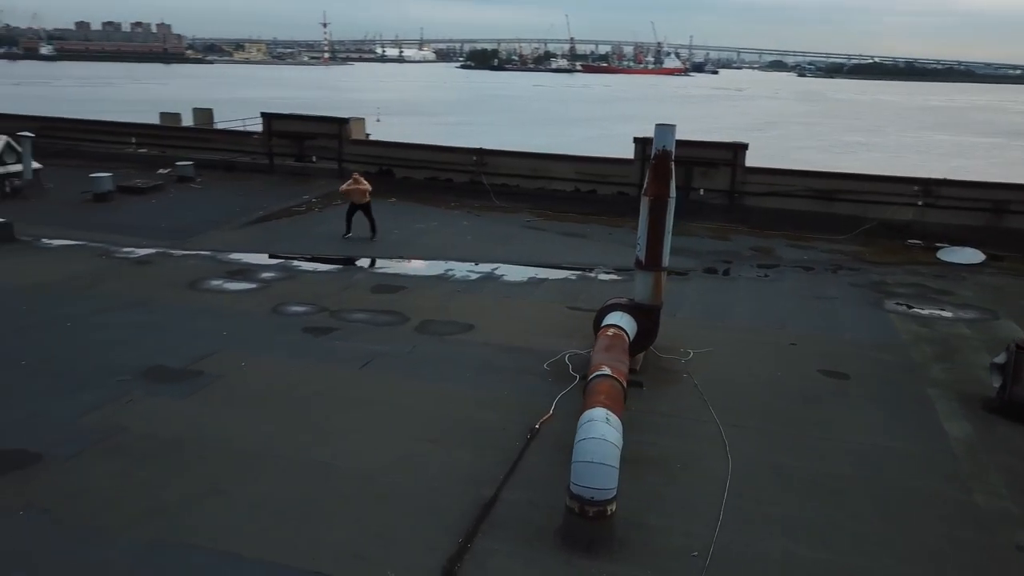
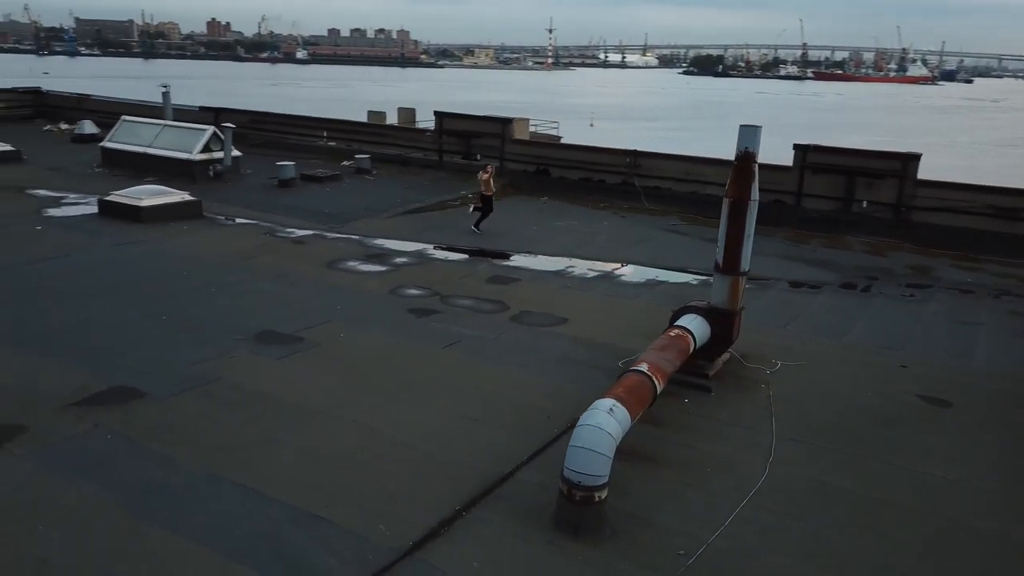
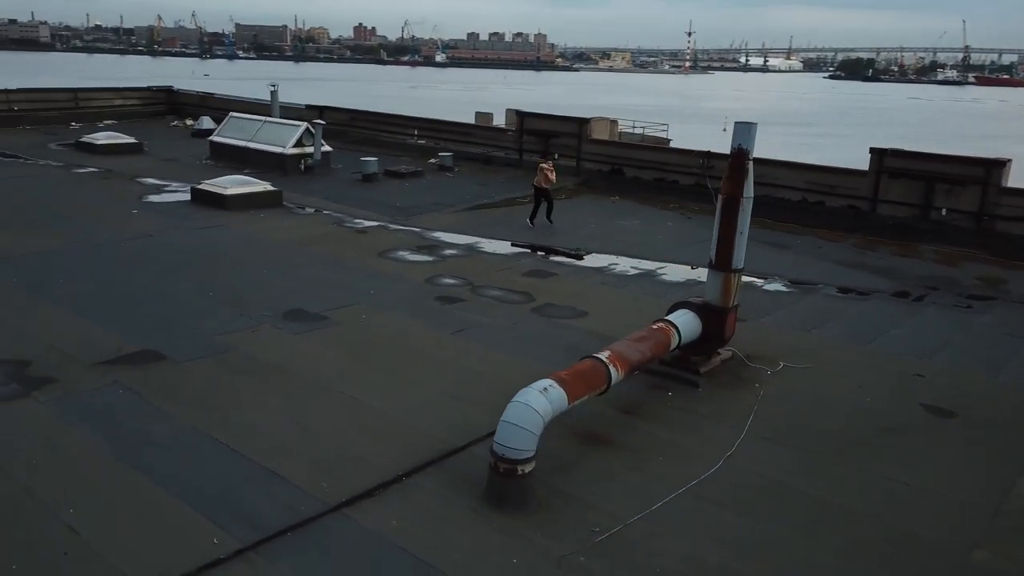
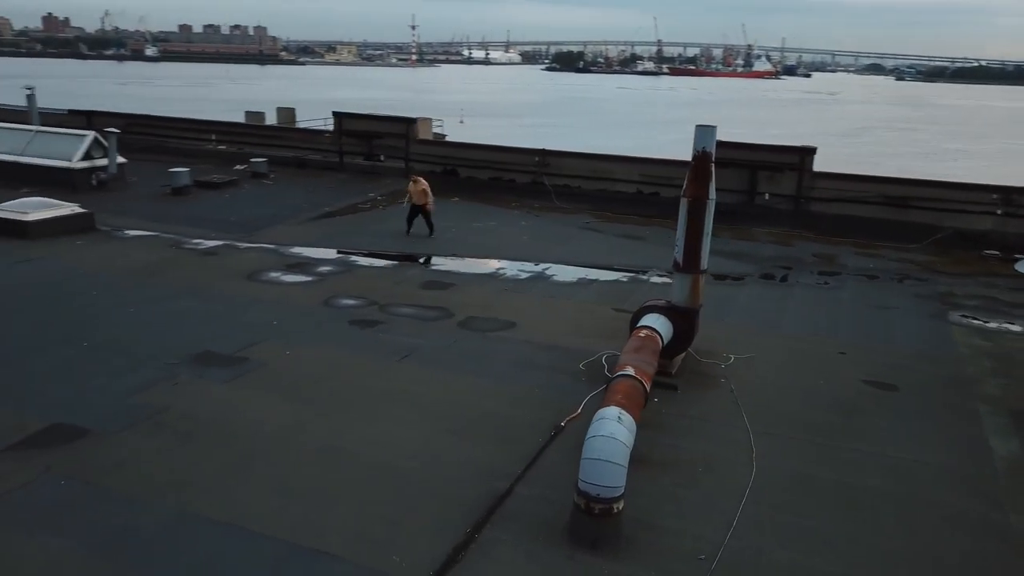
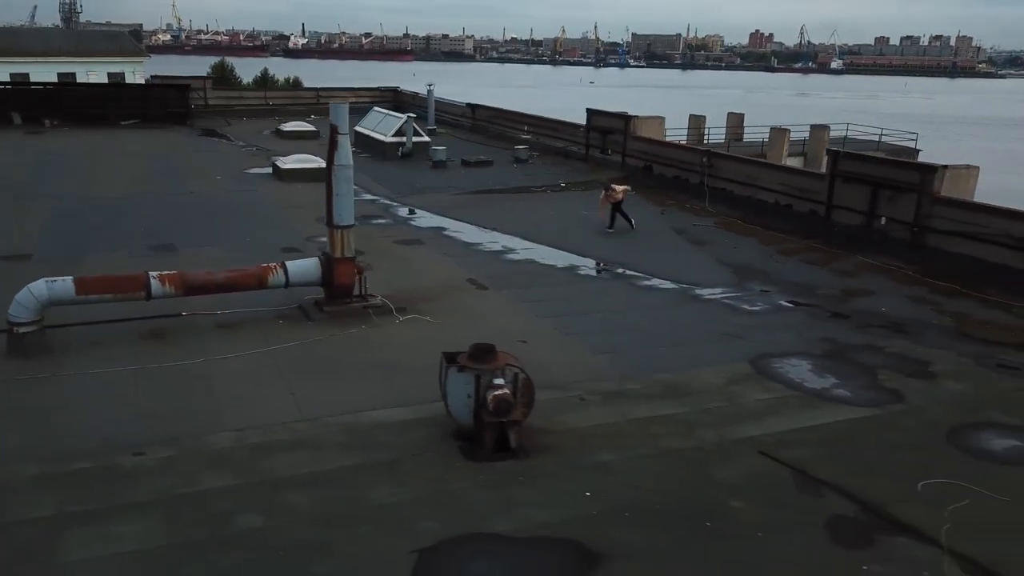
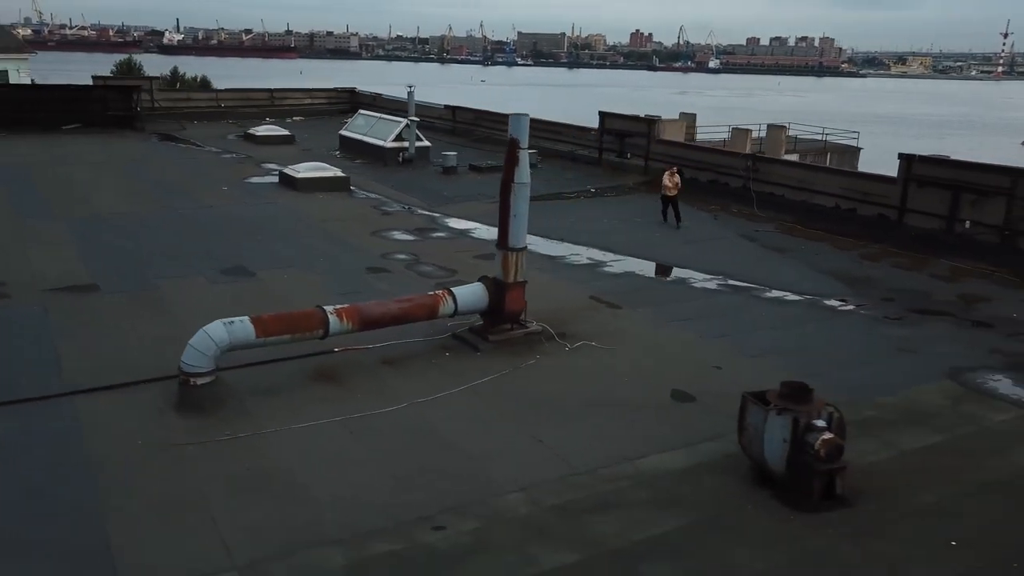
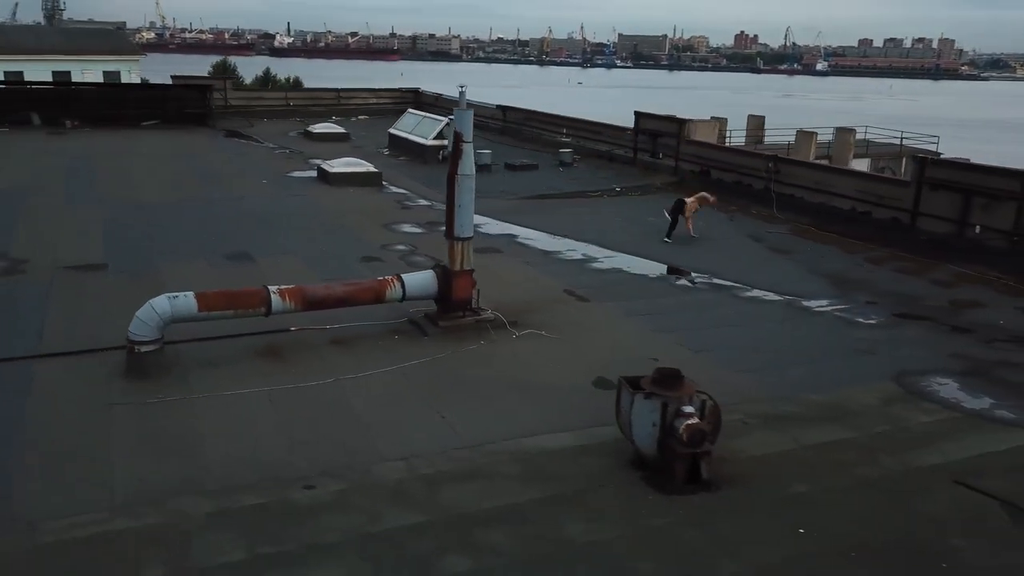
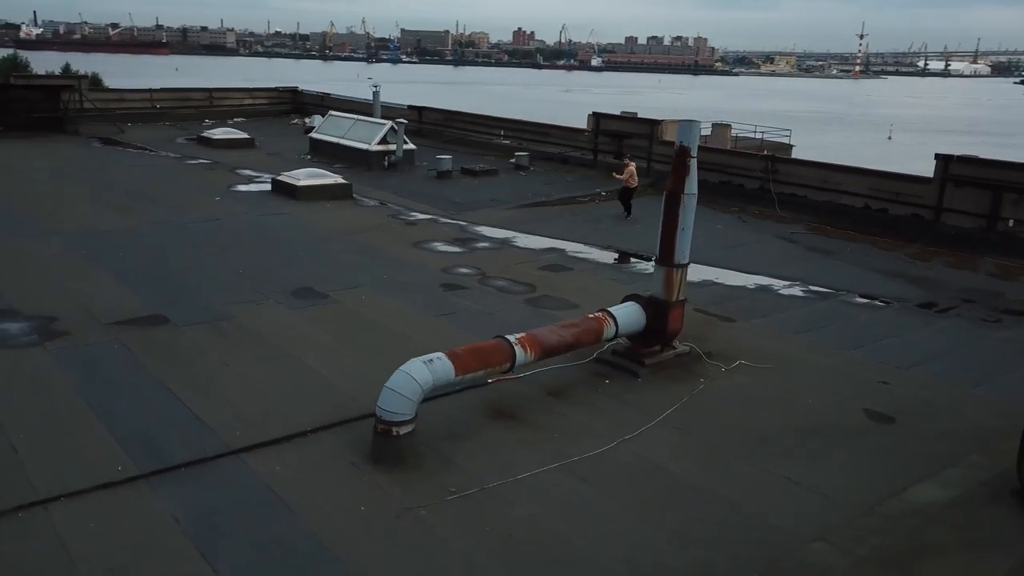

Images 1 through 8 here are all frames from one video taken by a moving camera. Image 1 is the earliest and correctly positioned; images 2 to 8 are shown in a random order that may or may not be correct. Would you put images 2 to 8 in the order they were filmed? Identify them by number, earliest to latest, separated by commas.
4, 2, 3, 8, 6, 7, 5
